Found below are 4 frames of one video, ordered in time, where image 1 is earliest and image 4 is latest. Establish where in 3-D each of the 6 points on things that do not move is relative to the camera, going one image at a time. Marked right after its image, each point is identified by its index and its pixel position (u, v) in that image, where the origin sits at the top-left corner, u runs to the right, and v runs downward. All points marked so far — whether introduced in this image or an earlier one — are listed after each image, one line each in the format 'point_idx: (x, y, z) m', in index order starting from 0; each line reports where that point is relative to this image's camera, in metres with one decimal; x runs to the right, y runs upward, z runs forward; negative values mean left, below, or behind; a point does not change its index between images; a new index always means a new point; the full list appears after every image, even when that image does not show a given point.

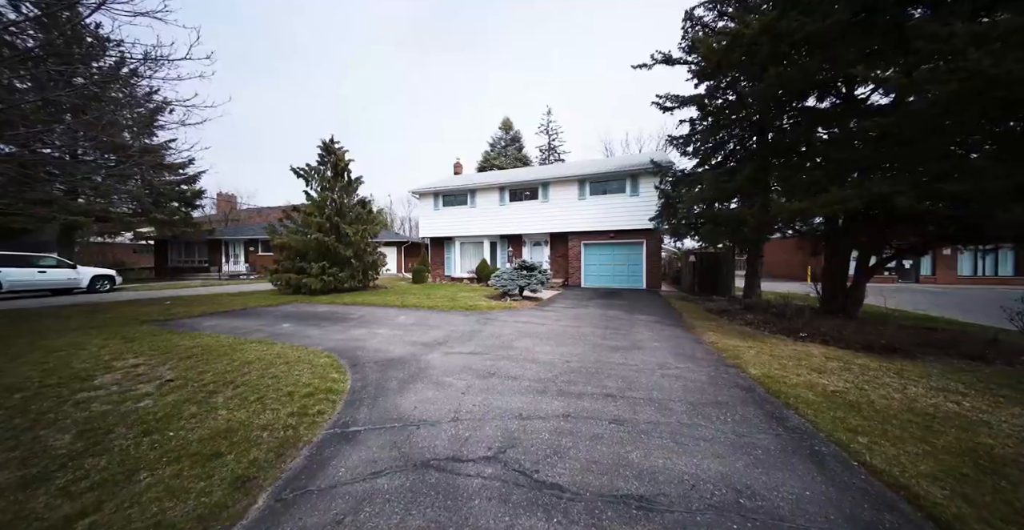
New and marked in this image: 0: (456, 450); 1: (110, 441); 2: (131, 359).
0: (-0.4, -1.4, +2.6) m
1: (-3.0, -1.3, +2.5) m
2: (-4.7, -1.2, +4.2) m
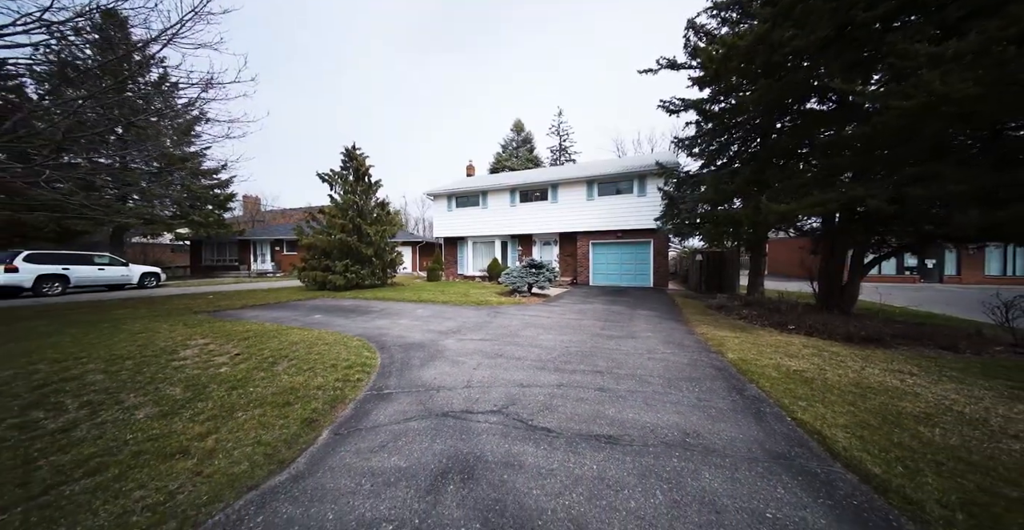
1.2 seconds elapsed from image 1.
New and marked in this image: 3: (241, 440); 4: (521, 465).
0: (-0.4, -1.4, +3.3) m
1: (-3.0, -1.2, +3.3) m
2: (-4.7, -1.1, +5.1) m
3: (-2.1, -1.3, +2.6) m
4: (+0.1, -1.4, +2.4) m
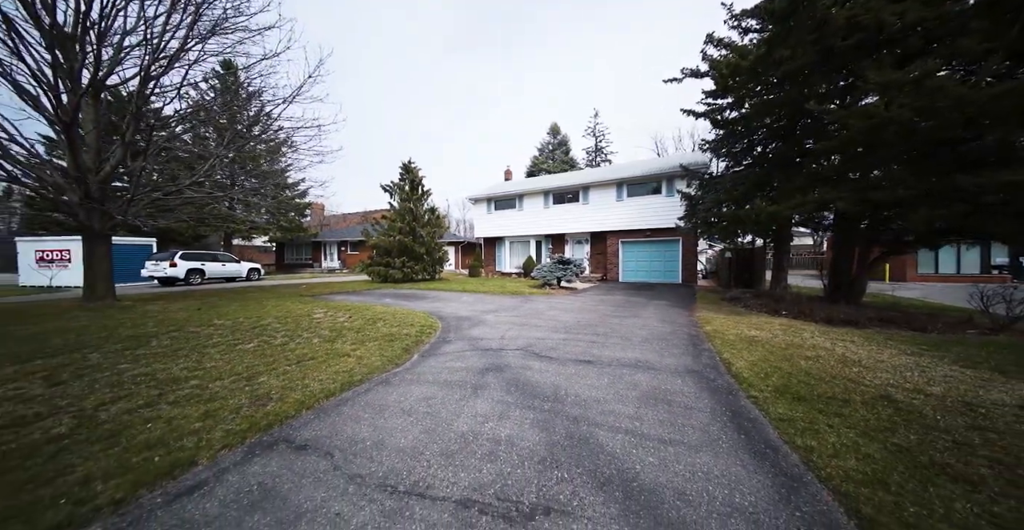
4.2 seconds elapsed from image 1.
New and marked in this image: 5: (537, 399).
0: (-0.1, -1.2, +5.1) m
1: (-2.7, -1.1, +5.3) m
2: (-4.2, -1.0, +7.3) m
3: (-1.9, -1.2, +4.5) m
4: (+0.2, -1.2, +4.1) m
5: (+0.2, -1.3, +3.2) m
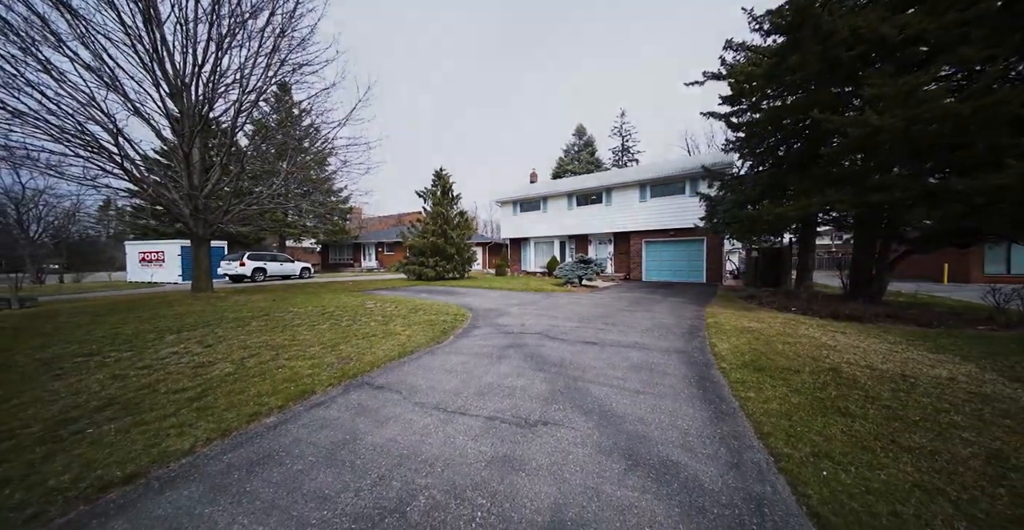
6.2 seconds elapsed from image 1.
0: (+0.2, -1.2, +6.0) m
1: (-2.3, -1.0, +6.5) m
2: (-3.6, -0.9, +8.5) m
3: (-1.6, -1.1, +5.6) m
4: (+0.5, -1.2, +5.0) m
5: (+0.4, -1.2, +4.1) m
